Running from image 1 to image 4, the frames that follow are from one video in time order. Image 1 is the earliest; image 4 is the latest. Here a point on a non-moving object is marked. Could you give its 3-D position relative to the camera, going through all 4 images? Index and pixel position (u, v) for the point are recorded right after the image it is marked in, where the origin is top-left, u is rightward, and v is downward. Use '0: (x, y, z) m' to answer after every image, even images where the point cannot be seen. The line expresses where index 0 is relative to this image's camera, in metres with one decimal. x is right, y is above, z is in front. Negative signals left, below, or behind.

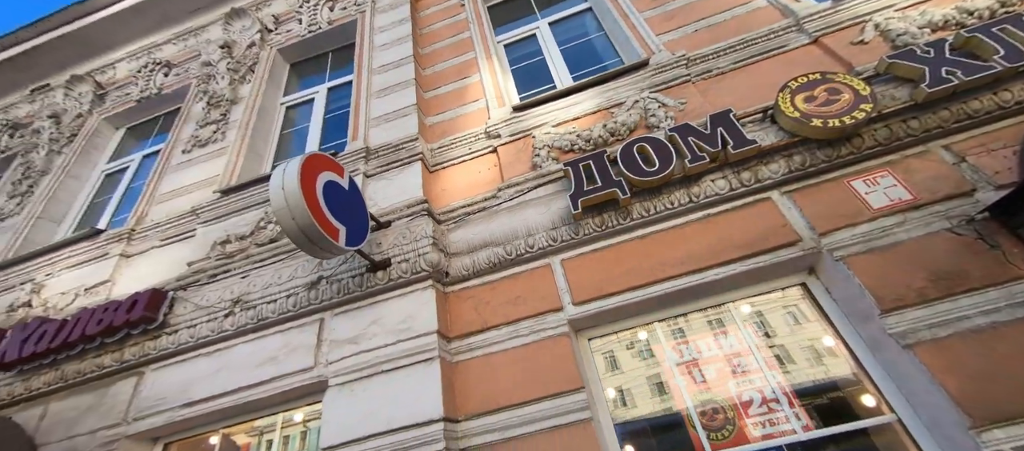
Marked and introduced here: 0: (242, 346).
0: (-1.9, -0.9, +3.0) m
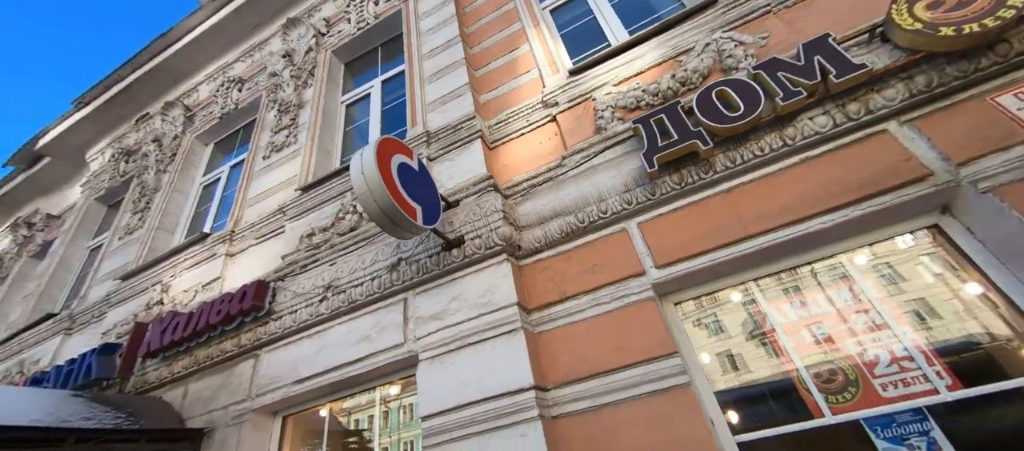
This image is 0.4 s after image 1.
0: (-1.3, -0.8, +3.2) m
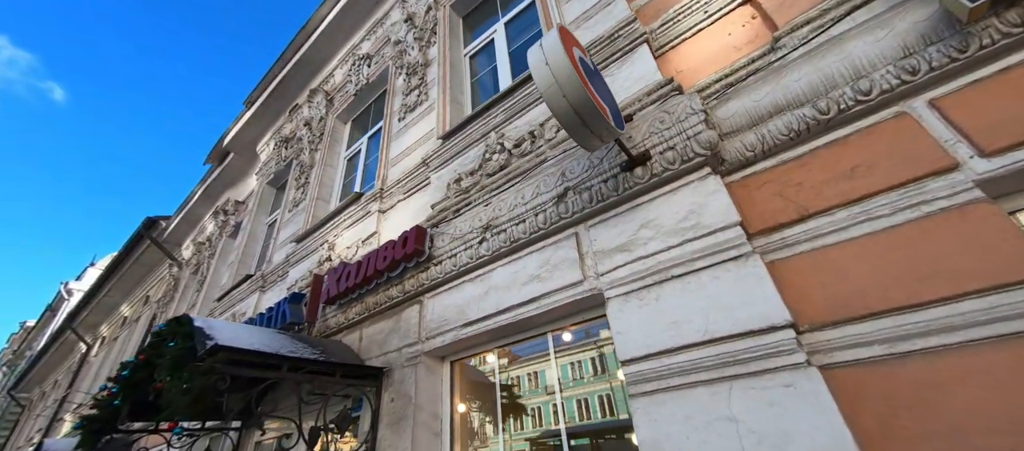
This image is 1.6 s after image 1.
0: (-0.1, -0.3, +2.9) m
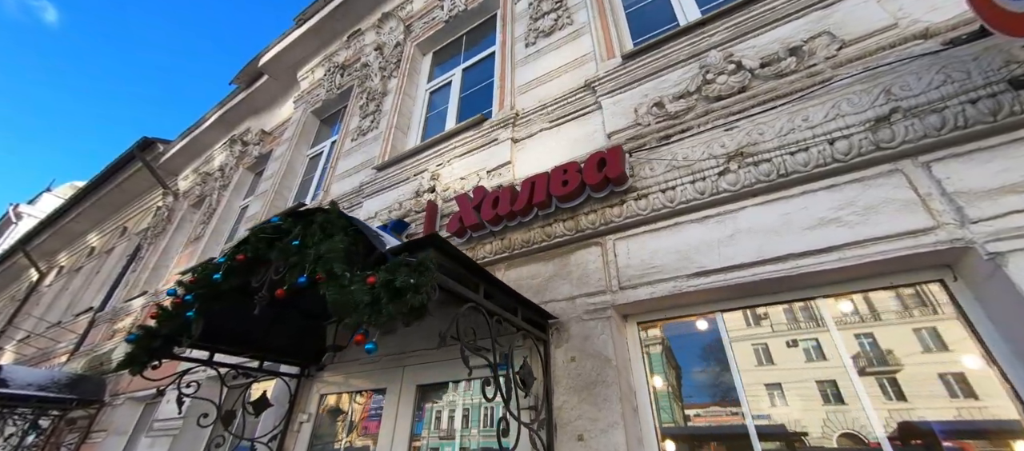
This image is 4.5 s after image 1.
0: (+1.3, +0.1, +2.3) m
